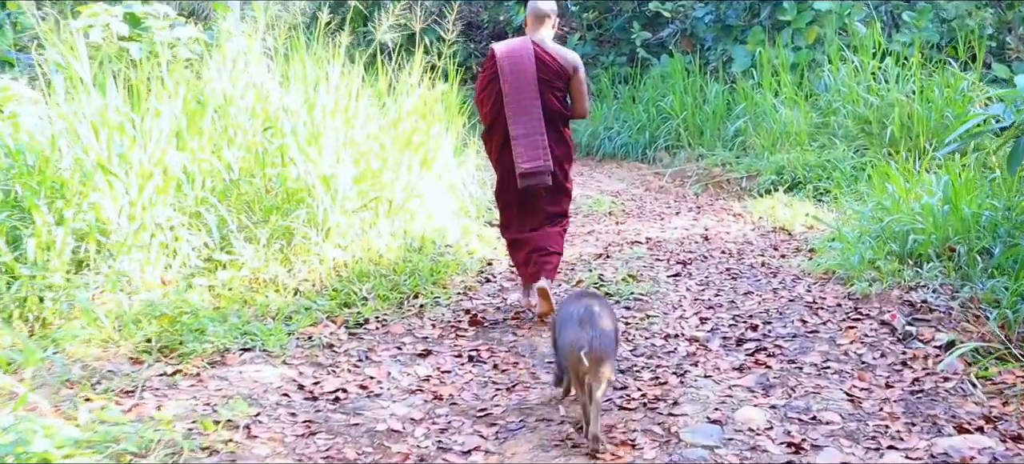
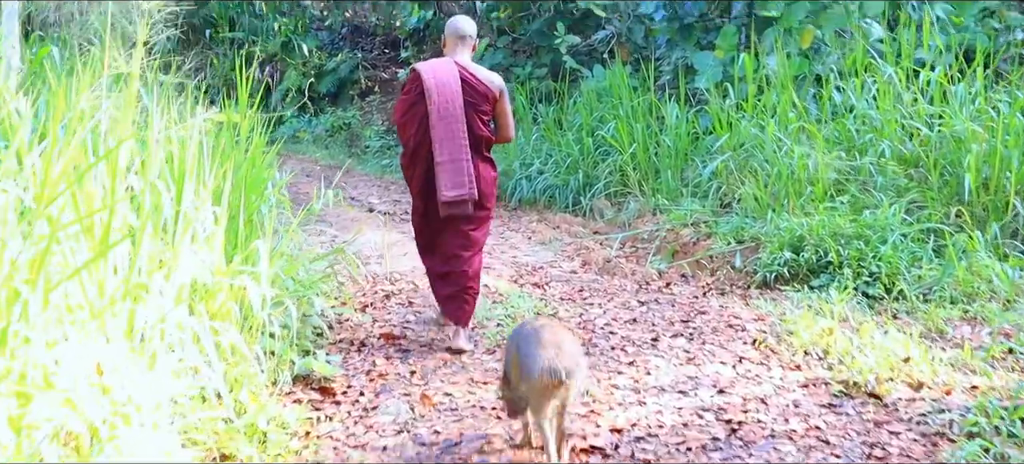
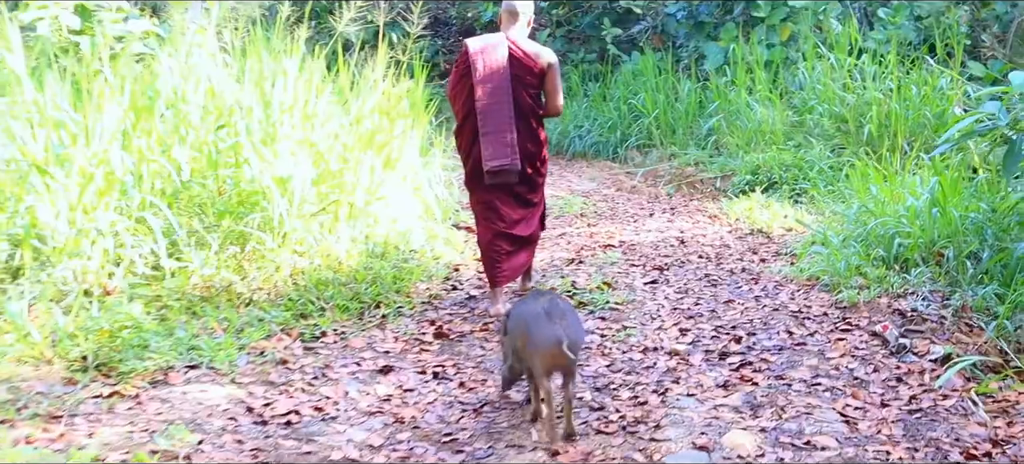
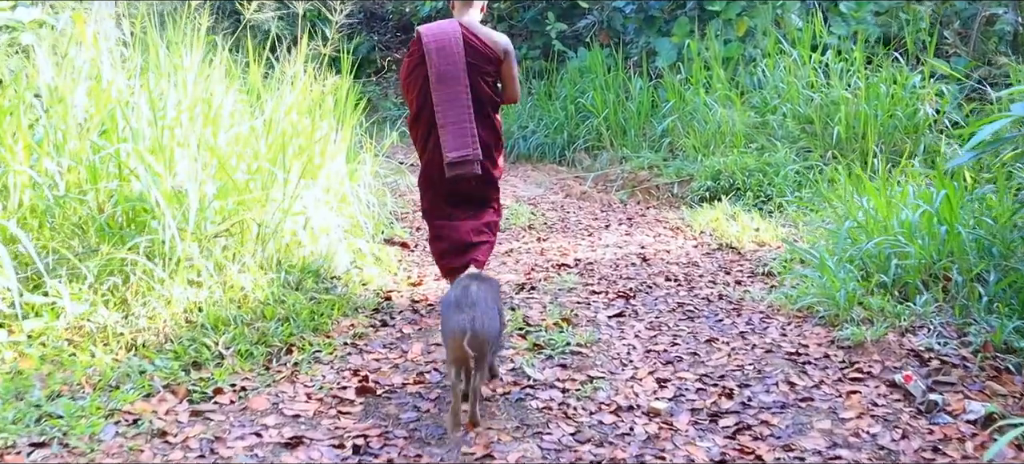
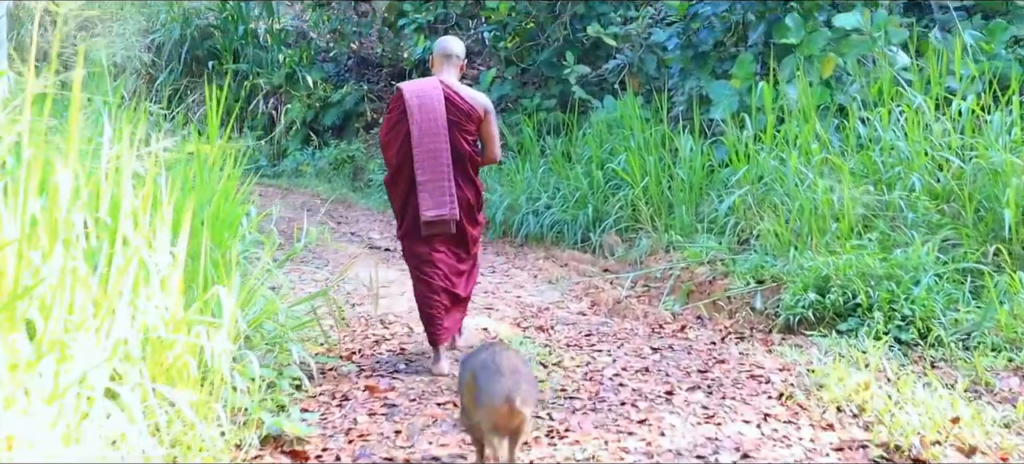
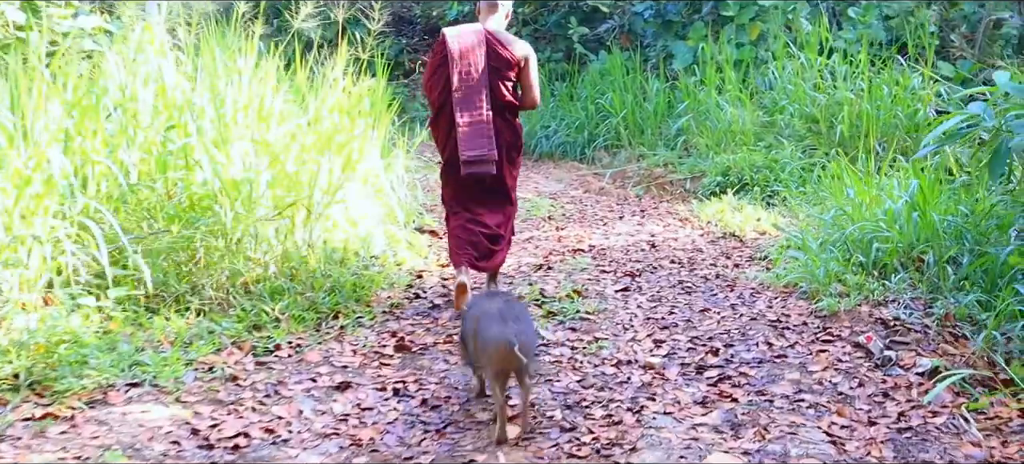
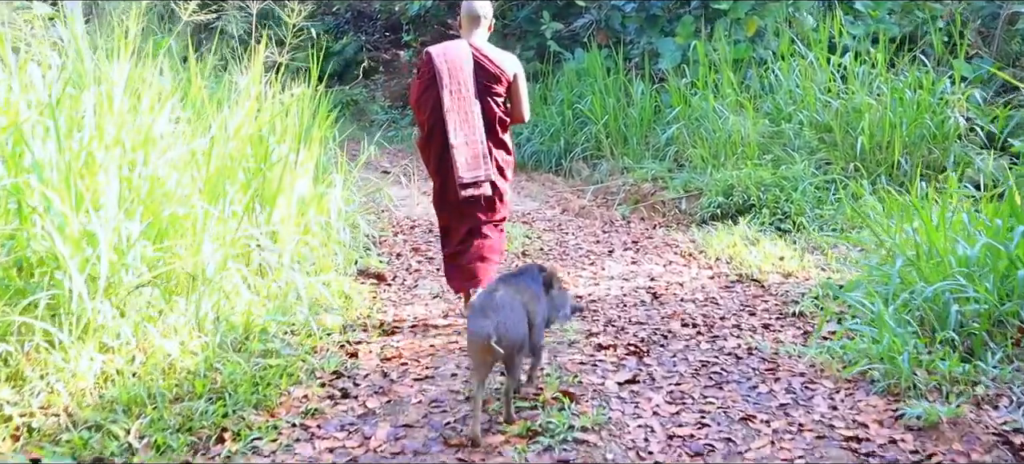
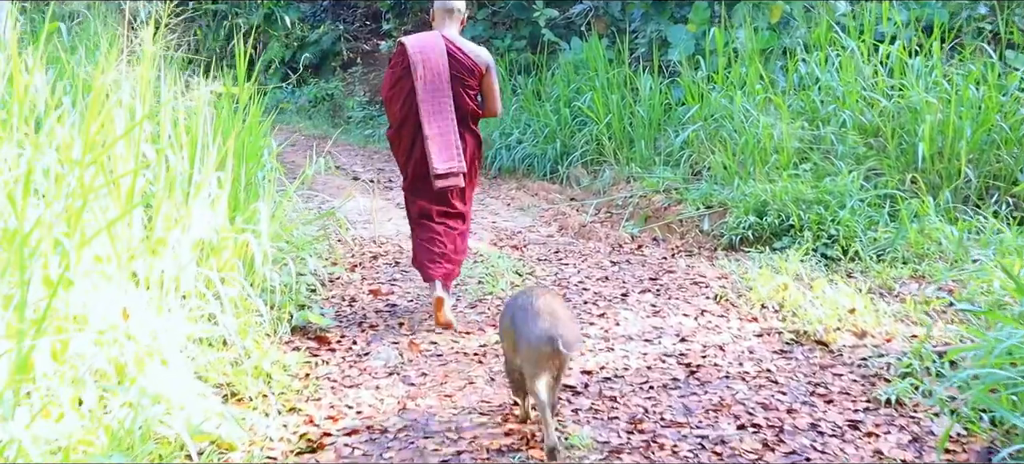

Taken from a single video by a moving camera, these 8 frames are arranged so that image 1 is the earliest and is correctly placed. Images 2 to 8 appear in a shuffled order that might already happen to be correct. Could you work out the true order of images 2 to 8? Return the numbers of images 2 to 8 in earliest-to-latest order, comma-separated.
3, 6, 4, 7, 8, 2, 5
